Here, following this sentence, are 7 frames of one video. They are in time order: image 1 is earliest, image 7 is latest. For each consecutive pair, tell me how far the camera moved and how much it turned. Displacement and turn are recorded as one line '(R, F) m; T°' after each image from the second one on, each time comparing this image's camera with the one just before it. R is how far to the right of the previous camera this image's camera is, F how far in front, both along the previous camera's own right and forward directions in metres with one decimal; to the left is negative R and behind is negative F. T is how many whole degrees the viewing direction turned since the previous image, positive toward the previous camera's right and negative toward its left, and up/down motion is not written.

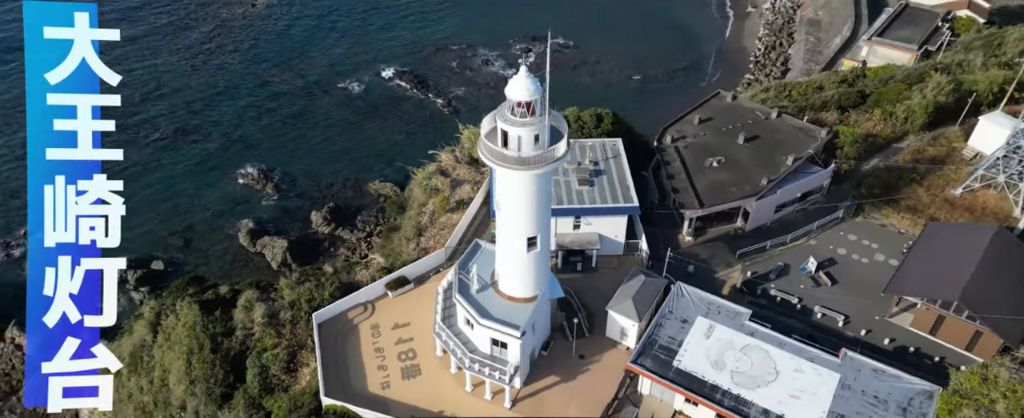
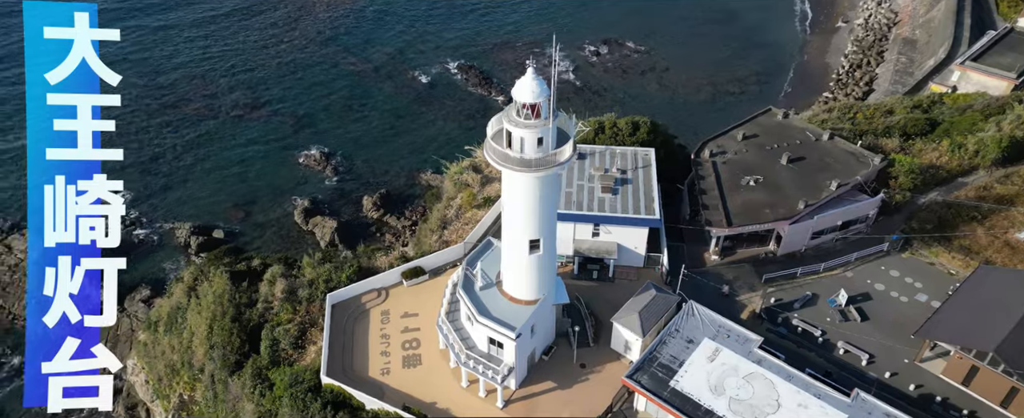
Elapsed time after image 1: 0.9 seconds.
(+3.1, +0.1) m; -7°
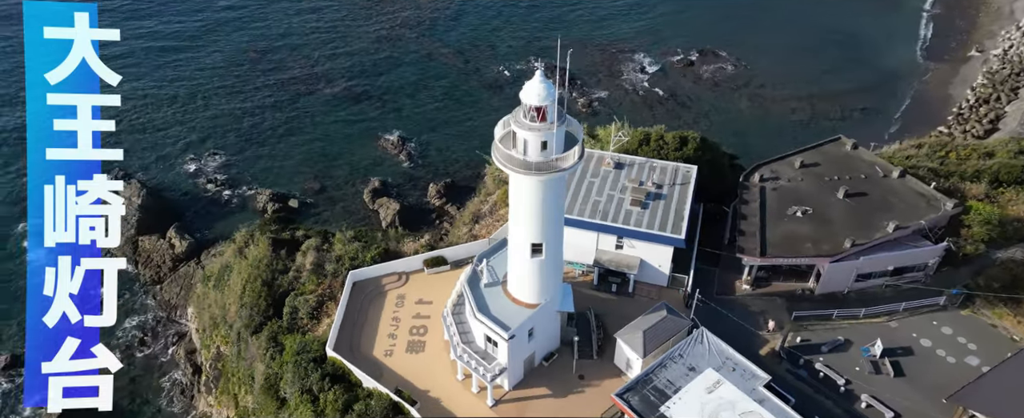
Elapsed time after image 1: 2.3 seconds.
(+4.2, +0.2) m; -9°
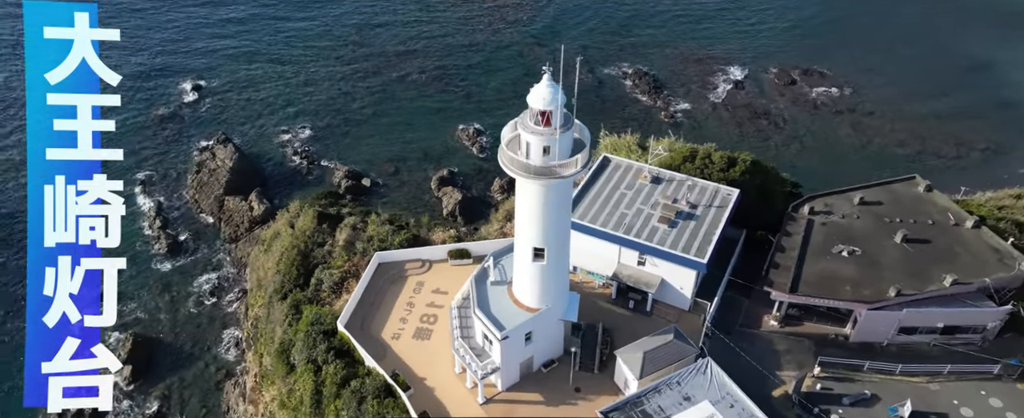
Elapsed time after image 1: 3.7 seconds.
(+4.2, +0.4) m; -9°
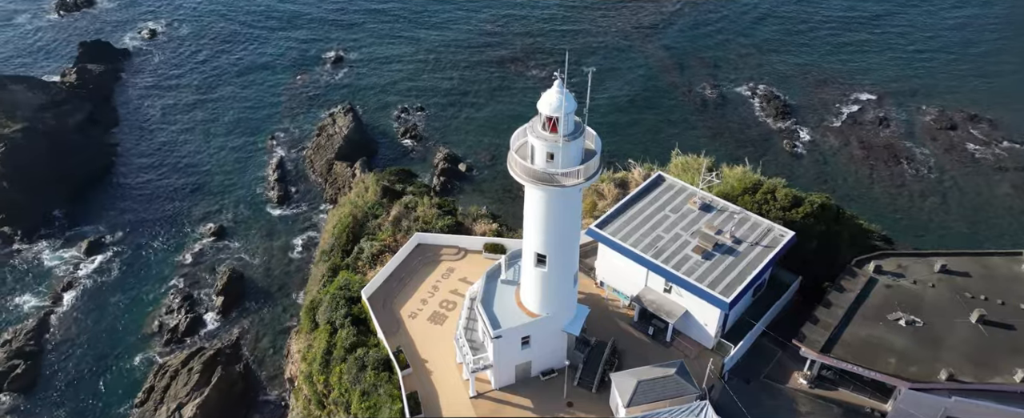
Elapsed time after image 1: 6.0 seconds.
(+5.6, +0.8) m; -12°
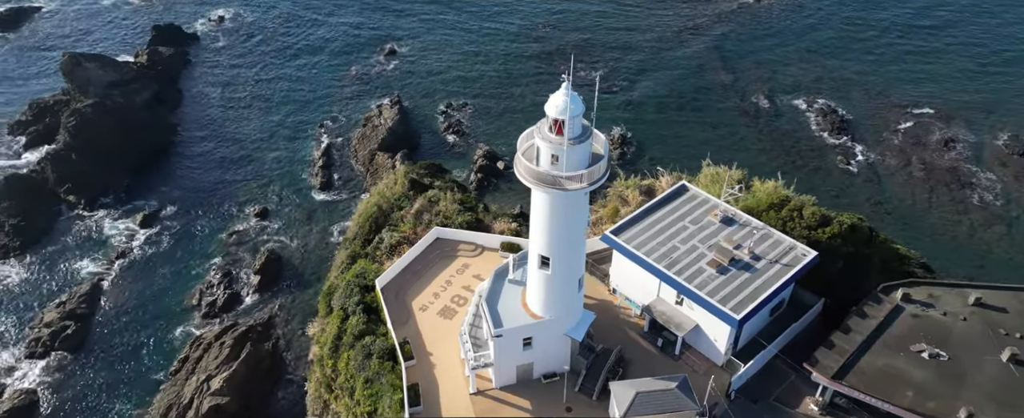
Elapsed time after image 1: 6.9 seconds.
(+2.1, +0.2) m; -5°
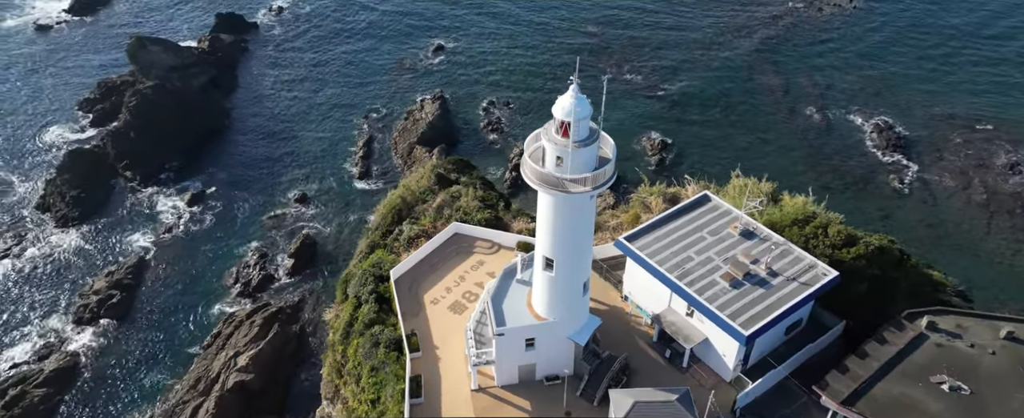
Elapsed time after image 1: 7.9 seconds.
(+1.9, +0.2) m; -4°
